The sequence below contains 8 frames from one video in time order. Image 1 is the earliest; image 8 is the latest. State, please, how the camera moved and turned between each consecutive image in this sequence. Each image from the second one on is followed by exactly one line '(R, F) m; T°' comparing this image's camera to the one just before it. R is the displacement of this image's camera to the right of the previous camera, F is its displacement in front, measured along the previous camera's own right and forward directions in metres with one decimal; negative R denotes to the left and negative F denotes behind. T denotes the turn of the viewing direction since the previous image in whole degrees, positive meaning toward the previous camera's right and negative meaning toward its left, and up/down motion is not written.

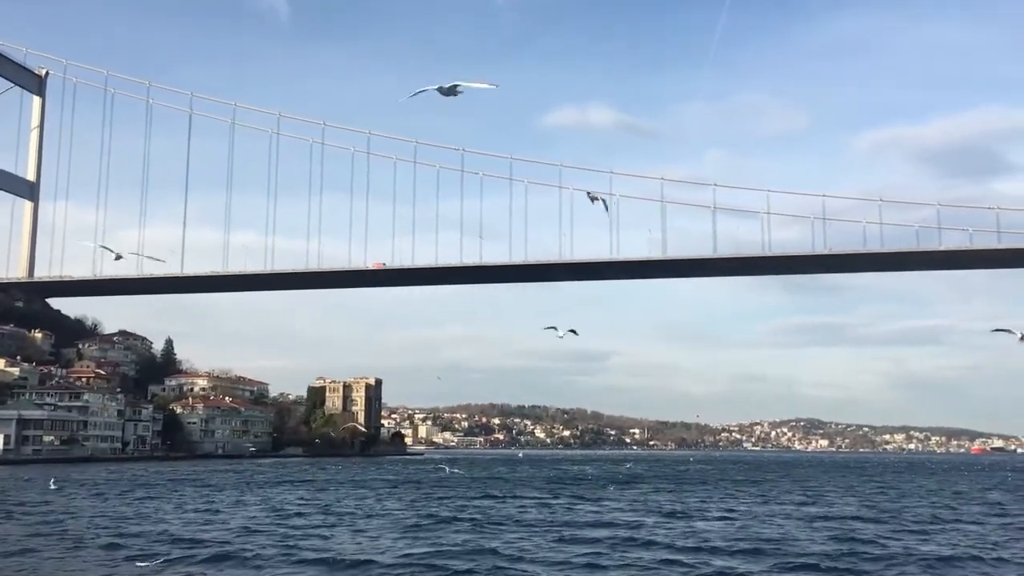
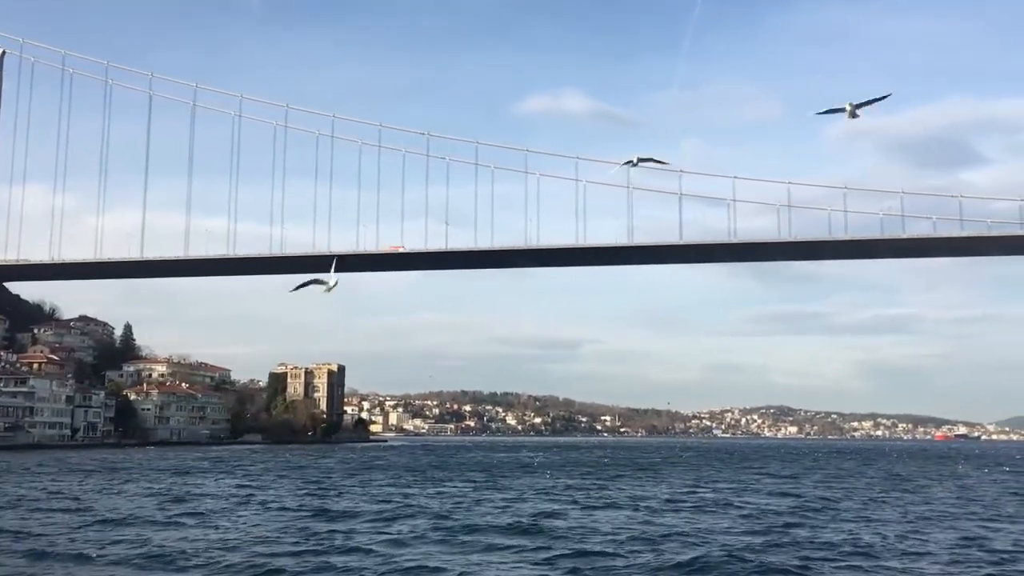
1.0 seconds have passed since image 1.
(+0.5, +0.3) m; +2°
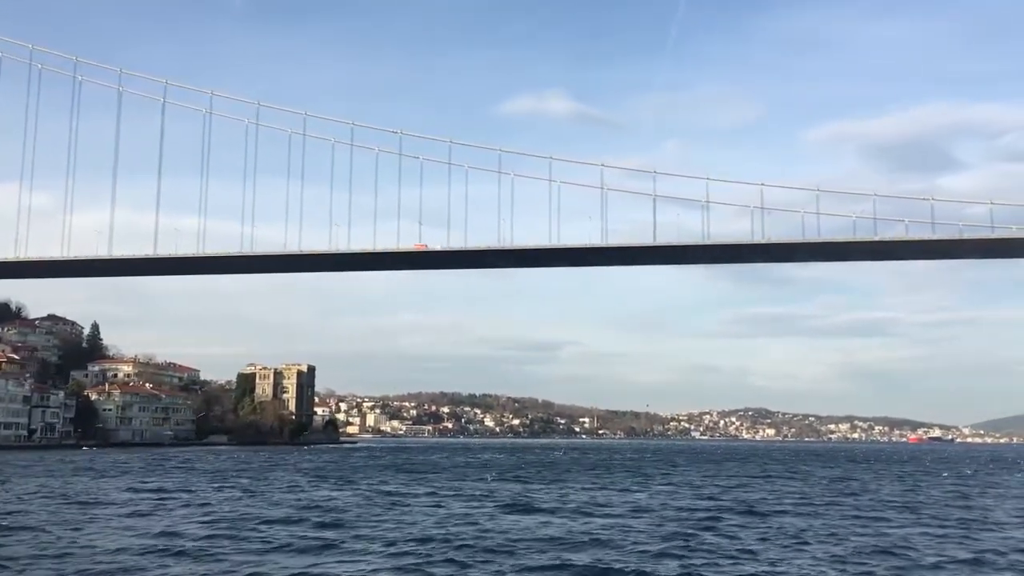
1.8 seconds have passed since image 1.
(+0.5, +0.3) m; +1°
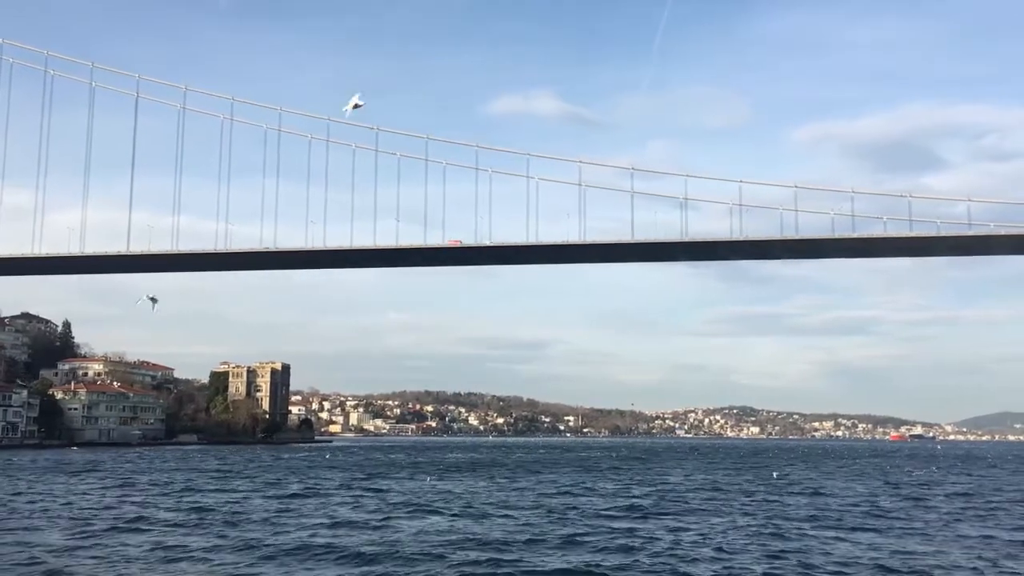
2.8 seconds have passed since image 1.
(+0.6, +0.4) m; +1°
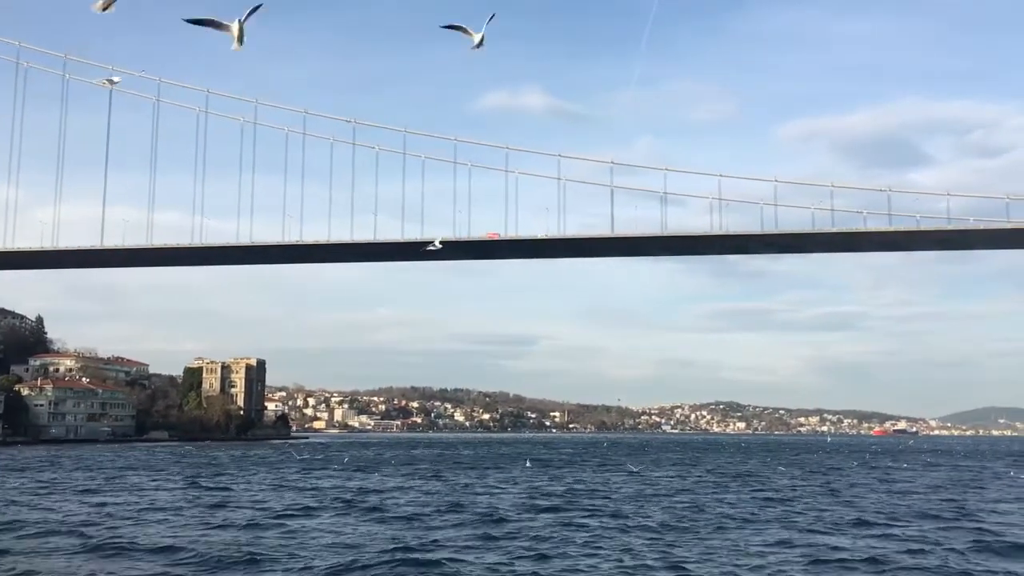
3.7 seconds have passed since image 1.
(+0.6, +0.4) m; +1°
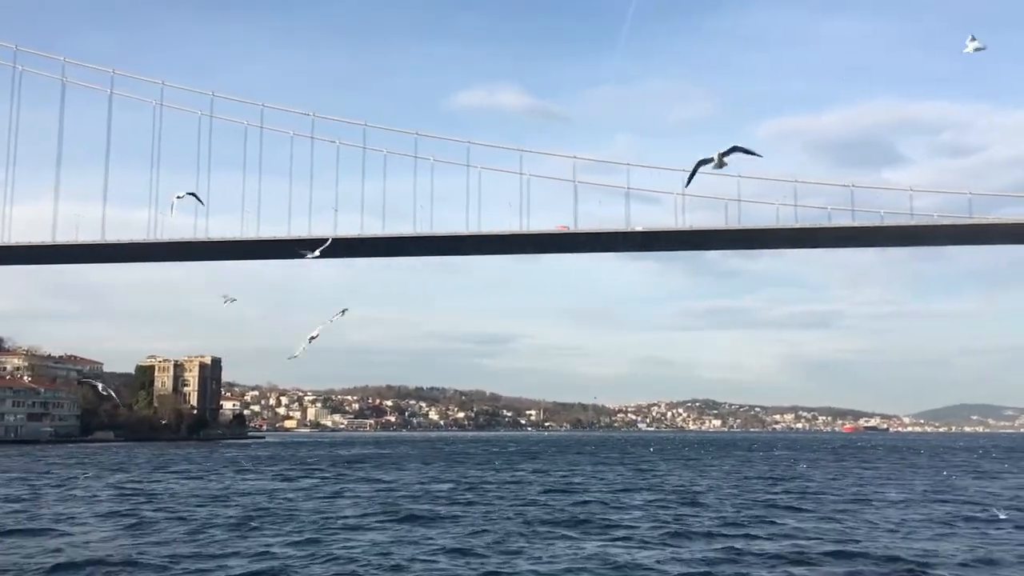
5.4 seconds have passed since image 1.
(+1.1, +0.7) m; +1°
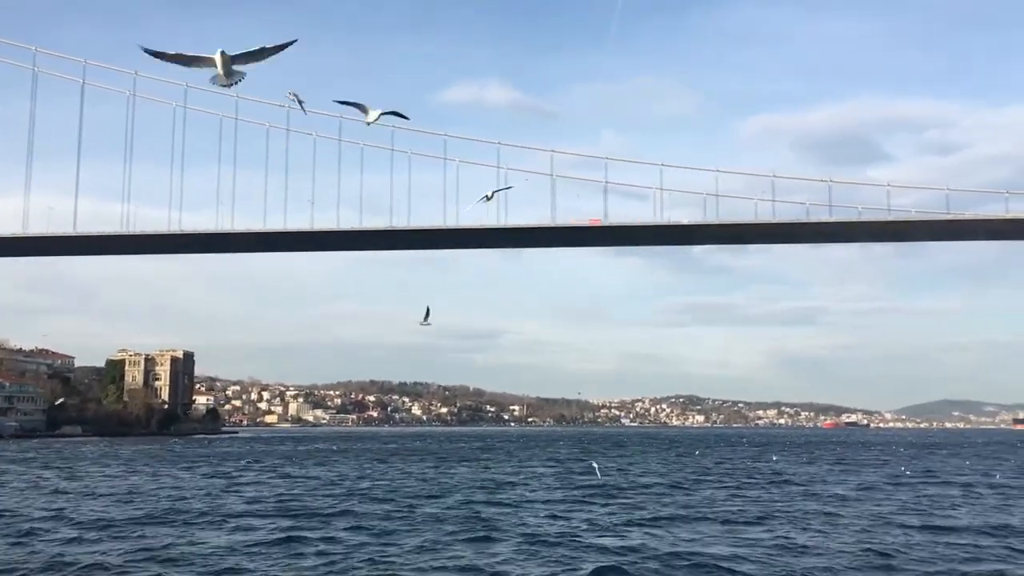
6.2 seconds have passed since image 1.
(+0.5, +0.4) m; +1°
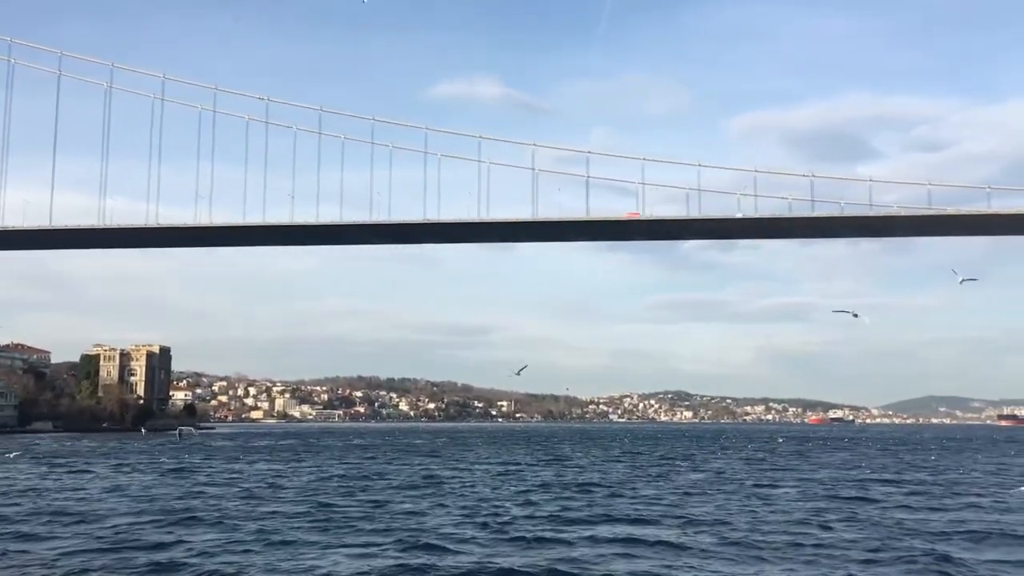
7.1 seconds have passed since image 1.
(+0.5, +0.4) m; +1°
